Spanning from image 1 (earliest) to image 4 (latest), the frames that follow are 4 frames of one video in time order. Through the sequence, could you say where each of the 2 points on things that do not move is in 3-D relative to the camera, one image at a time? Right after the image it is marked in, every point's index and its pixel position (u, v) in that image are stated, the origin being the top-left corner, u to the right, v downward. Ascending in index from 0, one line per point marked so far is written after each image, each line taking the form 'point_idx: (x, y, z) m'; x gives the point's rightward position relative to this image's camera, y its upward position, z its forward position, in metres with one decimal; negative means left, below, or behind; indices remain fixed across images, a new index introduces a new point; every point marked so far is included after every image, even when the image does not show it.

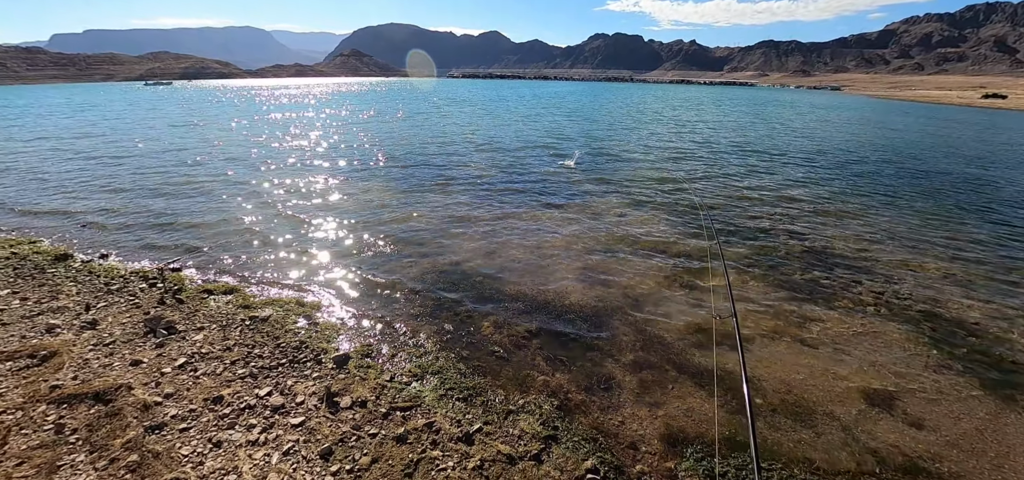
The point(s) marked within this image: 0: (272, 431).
0: (-3.0, -2.4, +5.3) m
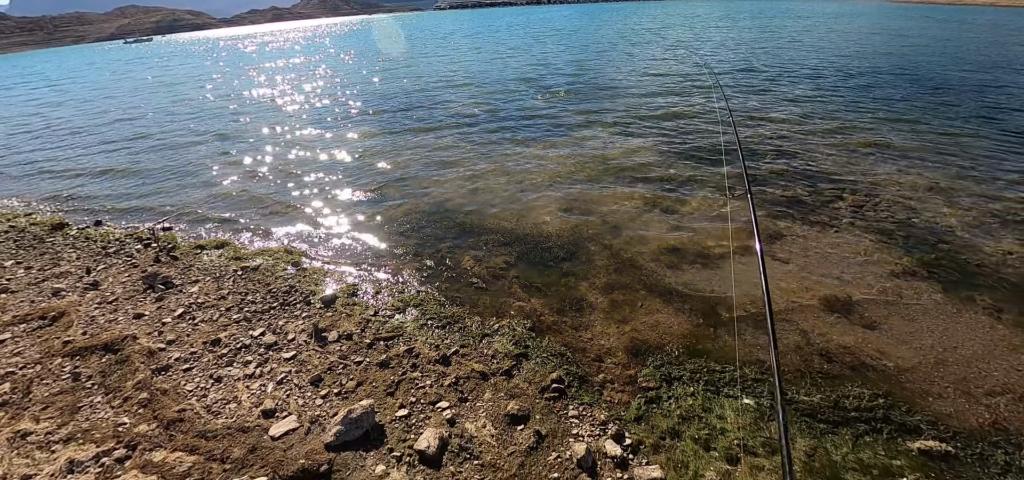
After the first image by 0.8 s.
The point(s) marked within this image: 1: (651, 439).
0: (-3.3, -1.7, +5.8) m
1: (+1.5, -2.1, +4.5) m
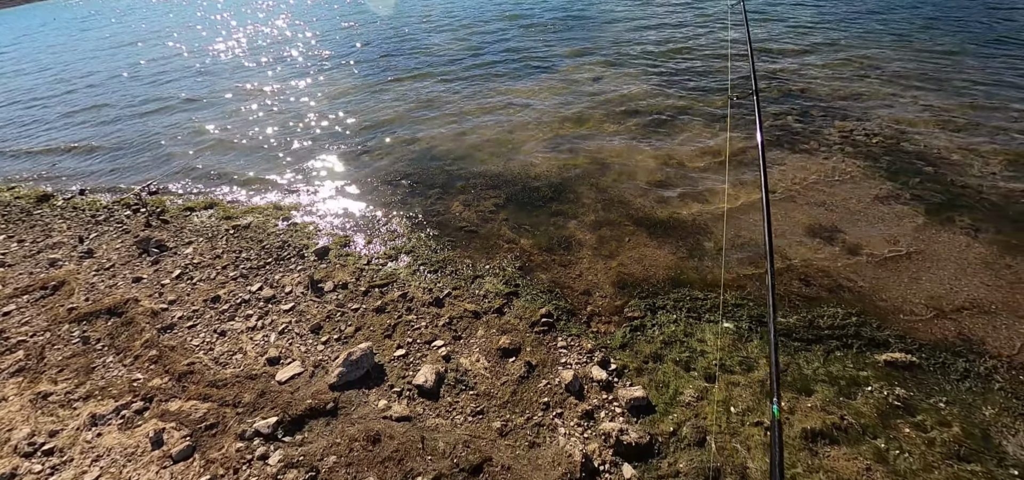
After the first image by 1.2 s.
0: (-3.4, -1.1, +6.0) m
1: (+1.4, -1.4, +4.8) m
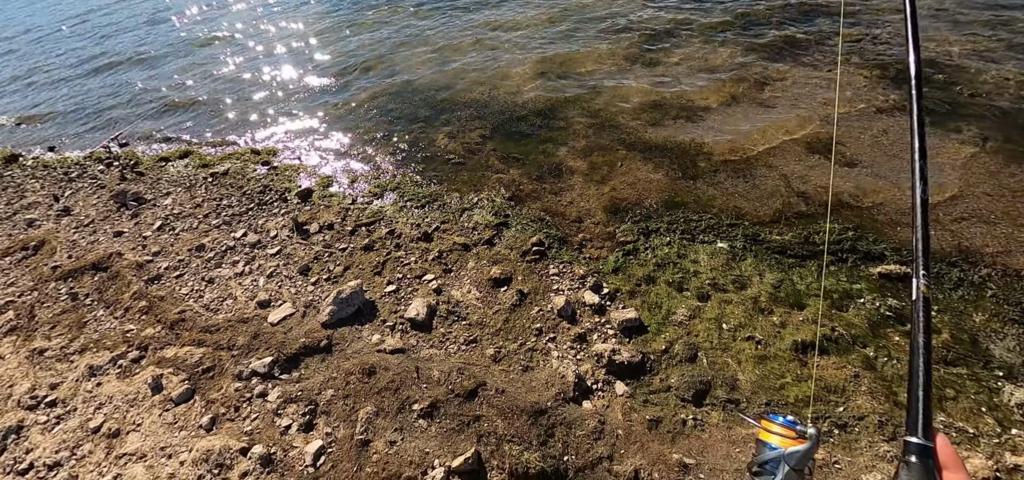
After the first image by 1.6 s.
0: (-3.5, -0.3, +5.9) m
1: (+1.3, -0.5, +4.8) m
